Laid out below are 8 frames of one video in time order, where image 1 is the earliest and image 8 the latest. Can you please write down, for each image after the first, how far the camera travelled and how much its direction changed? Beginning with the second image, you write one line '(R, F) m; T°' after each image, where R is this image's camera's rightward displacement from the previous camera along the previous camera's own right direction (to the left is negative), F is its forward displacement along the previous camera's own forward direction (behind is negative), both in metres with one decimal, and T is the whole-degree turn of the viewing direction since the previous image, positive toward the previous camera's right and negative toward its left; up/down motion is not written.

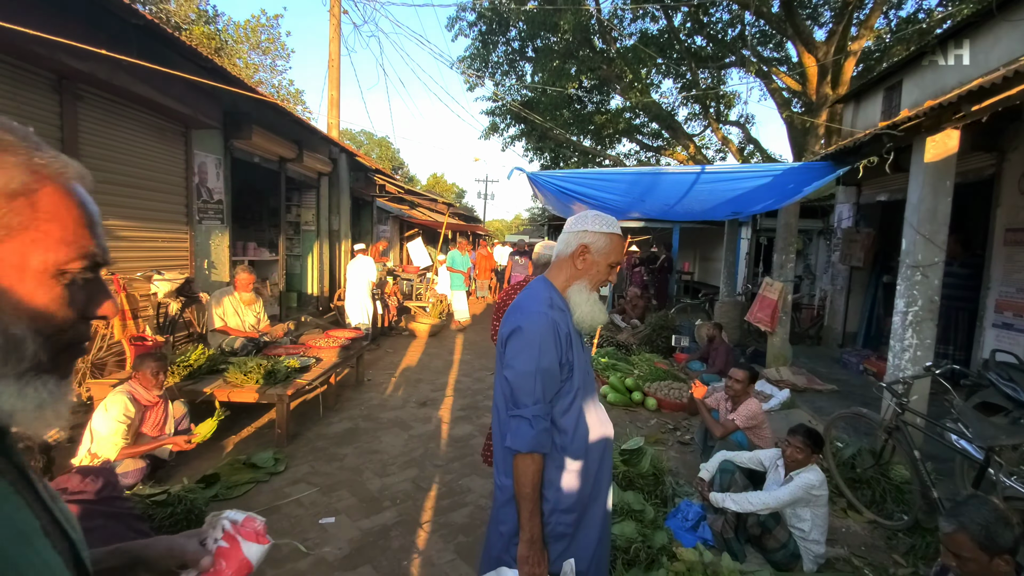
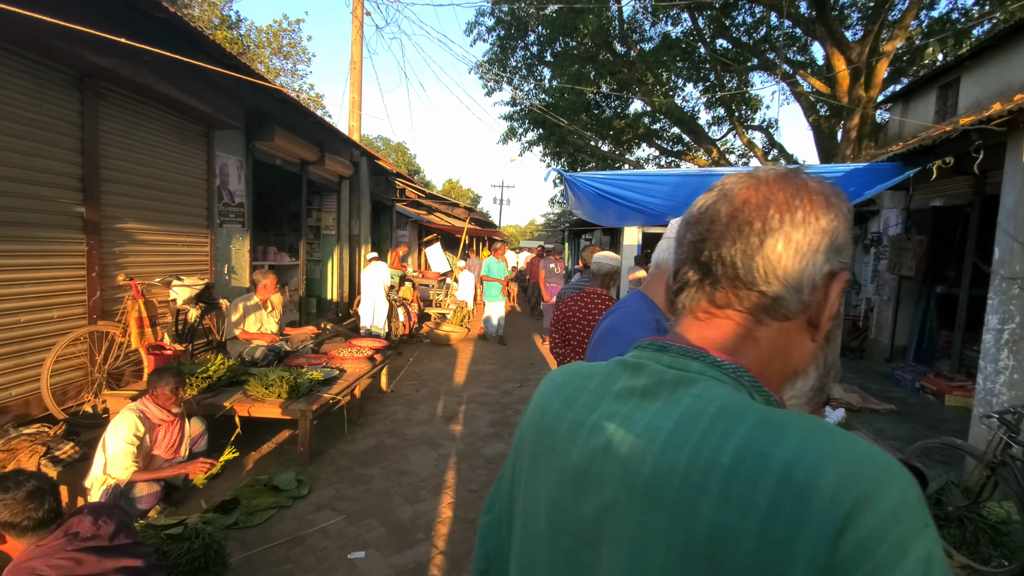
(-0.2, +0.3) m; -2°
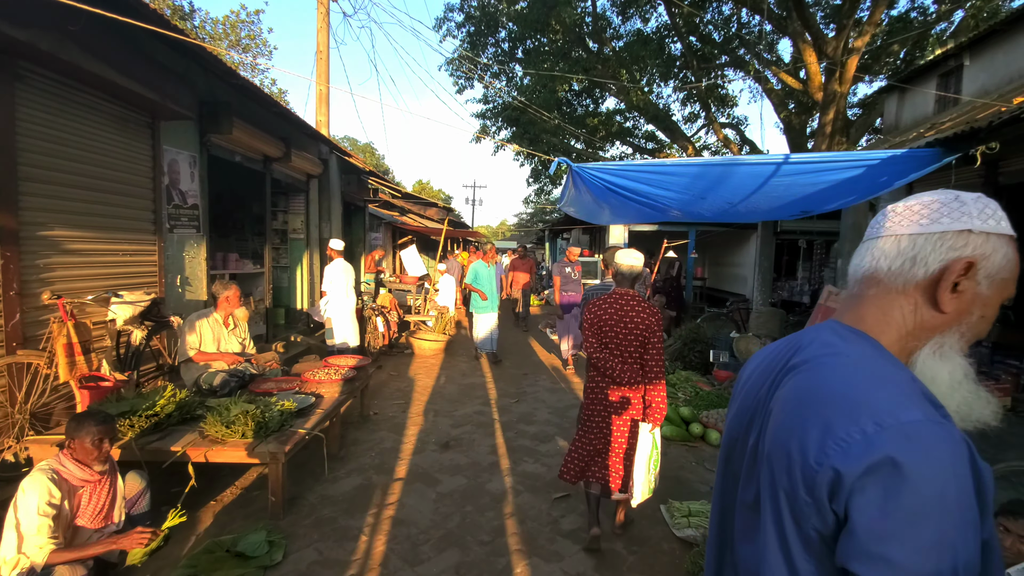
(-0.3, +0.6) m; +3°
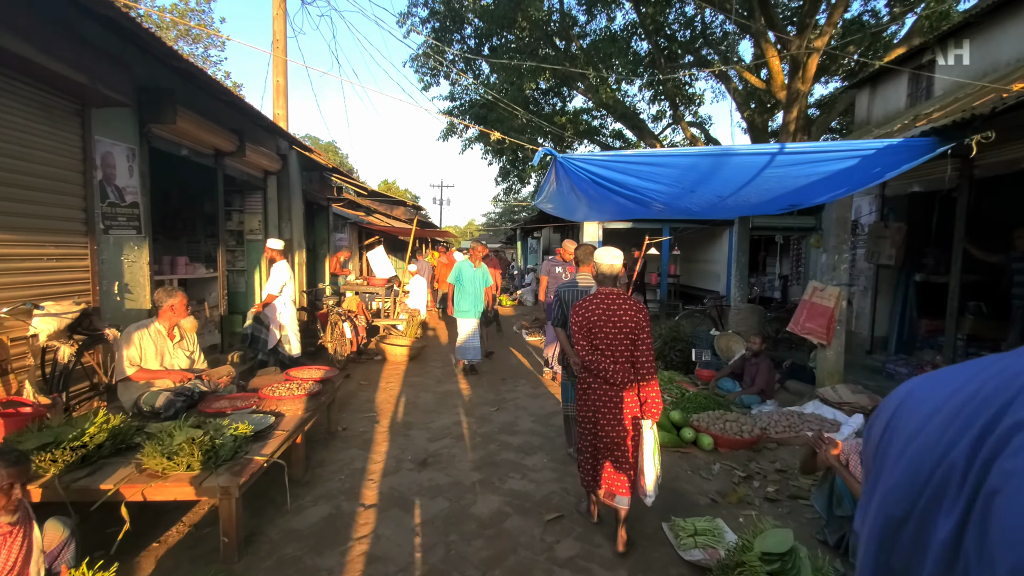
(-0.1, +0.4) m; +4°
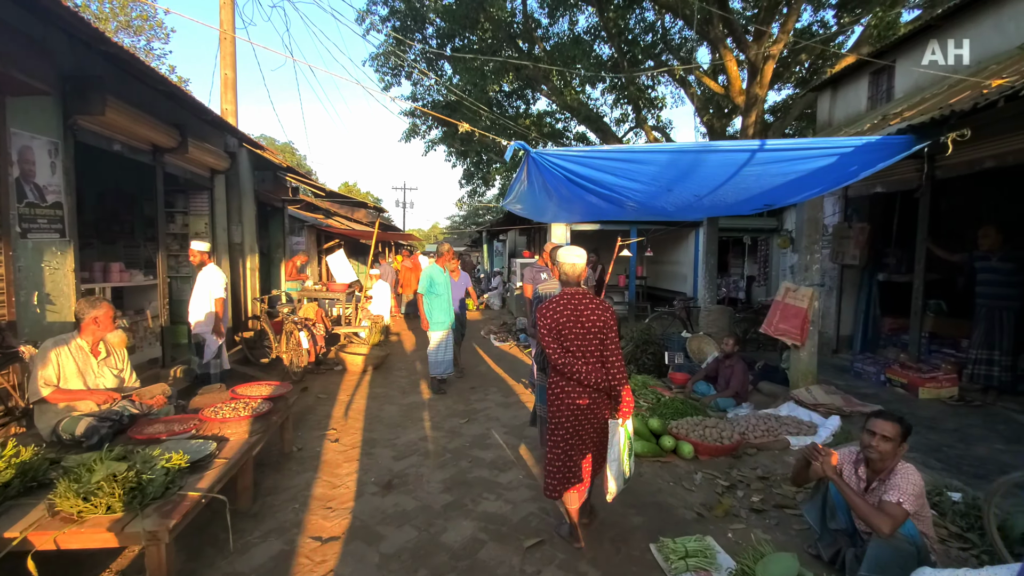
(0.0, +0.3) m; +4°
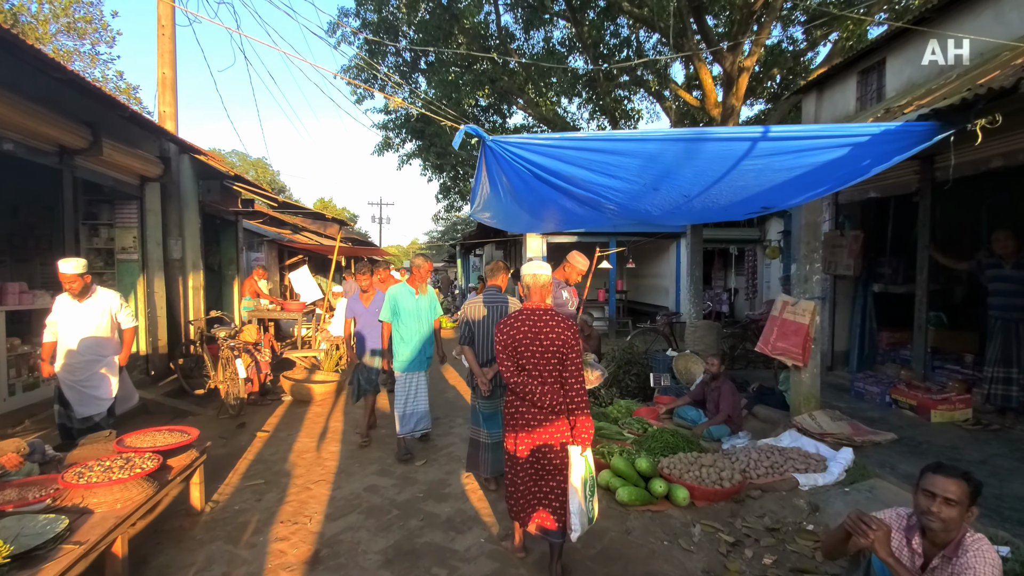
(+0.2, +0.7) m; +2°
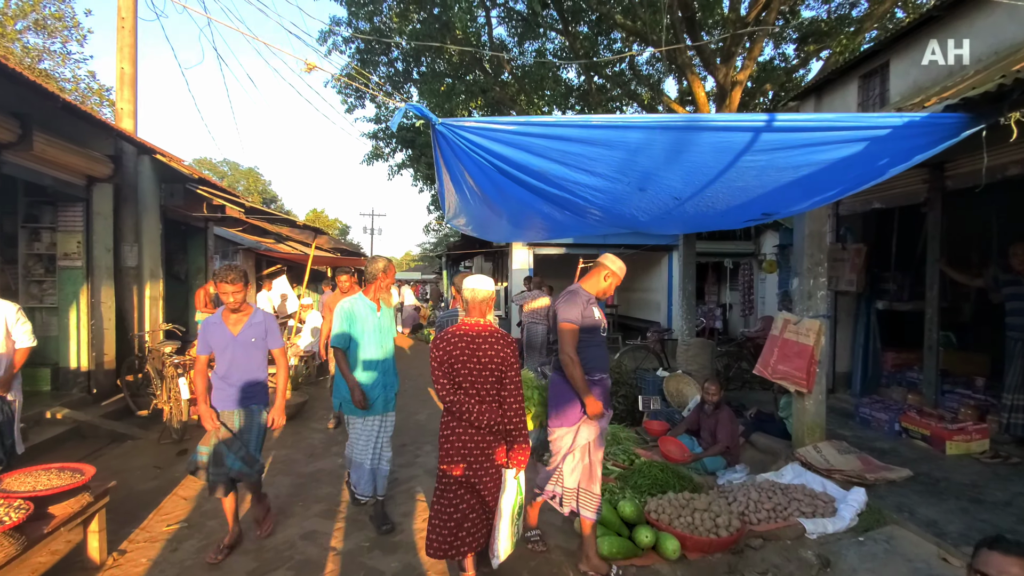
(+0.2, +0.5) m; +1°
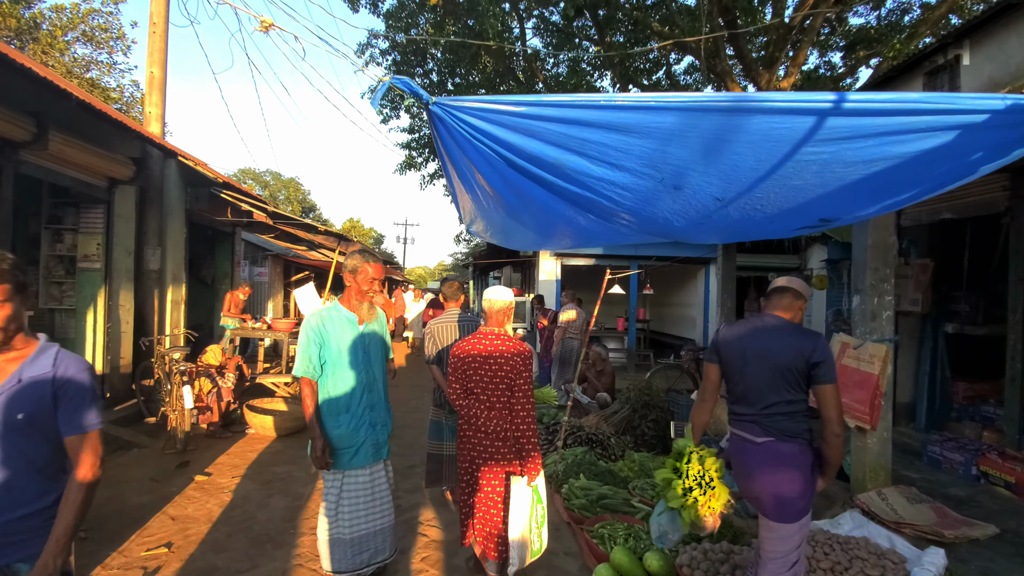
(+0.1, +0.4) m; -4°
